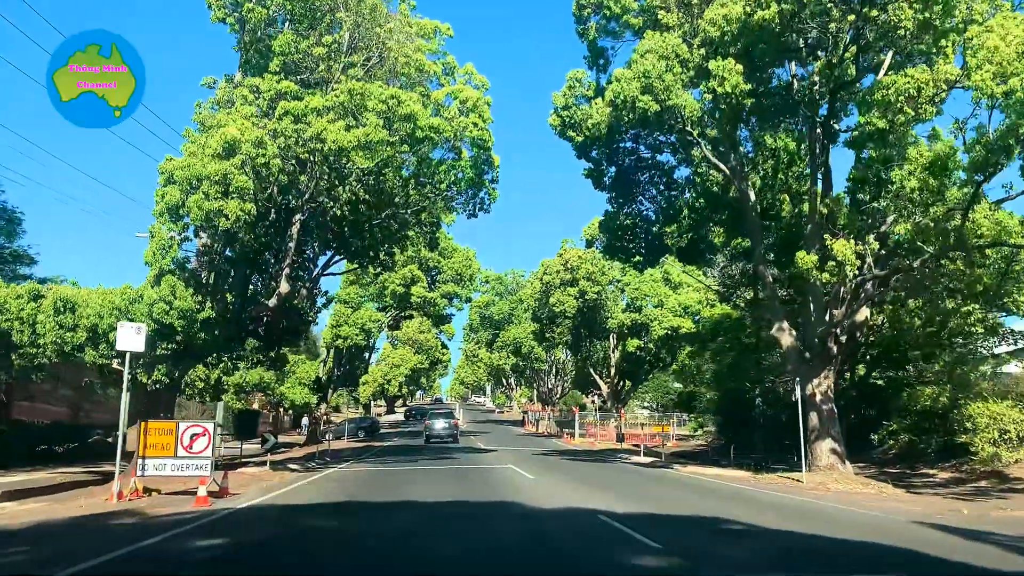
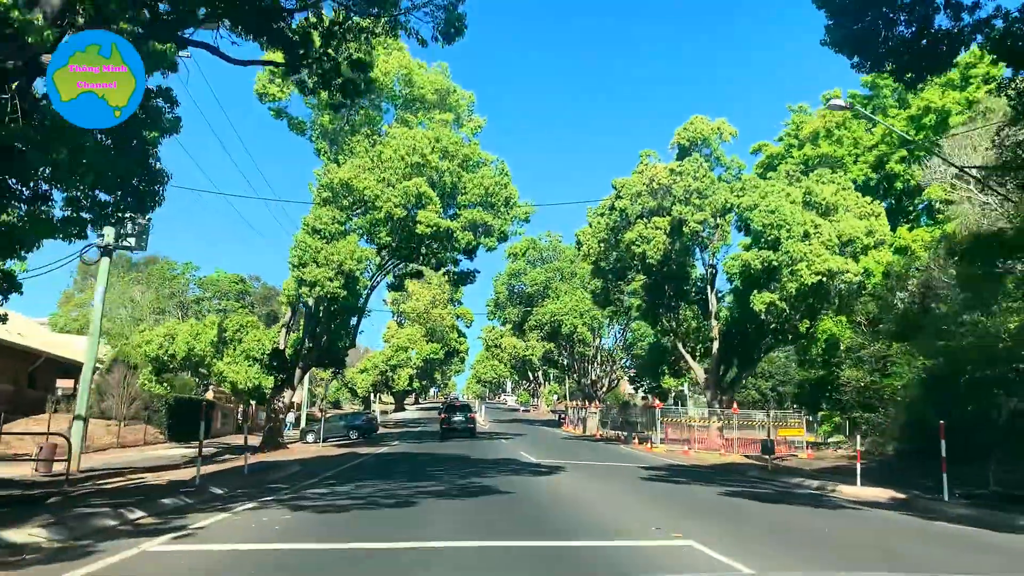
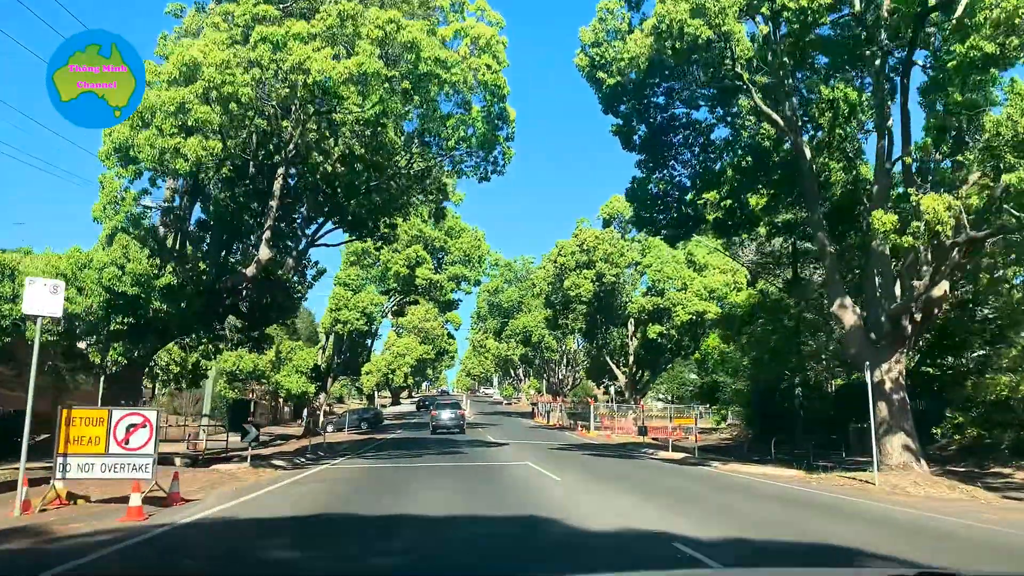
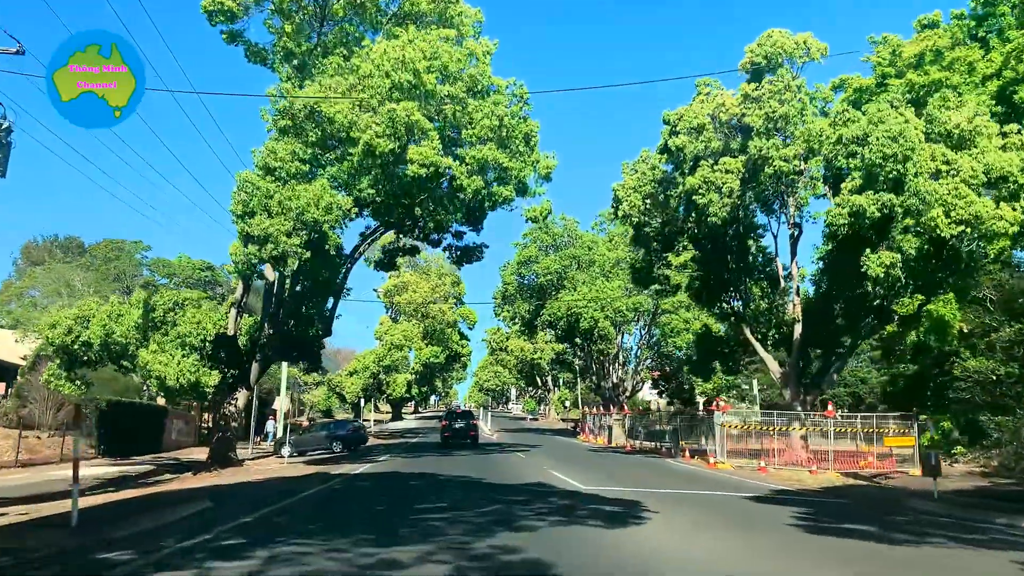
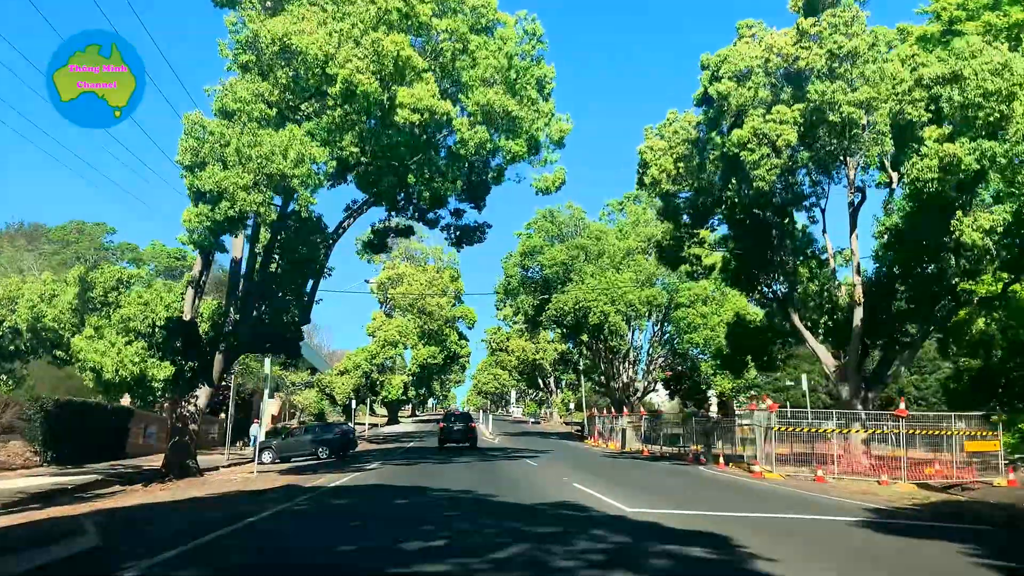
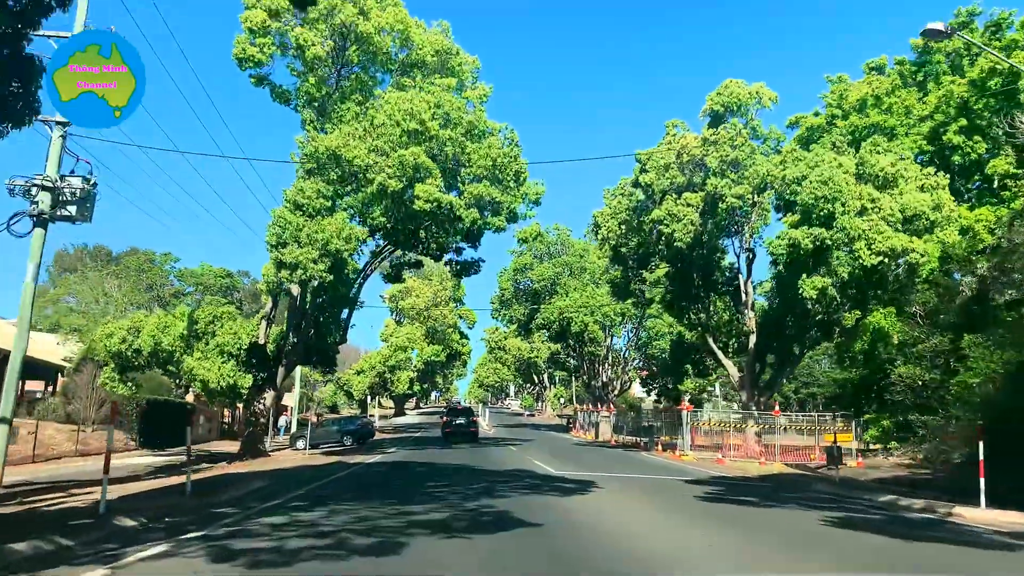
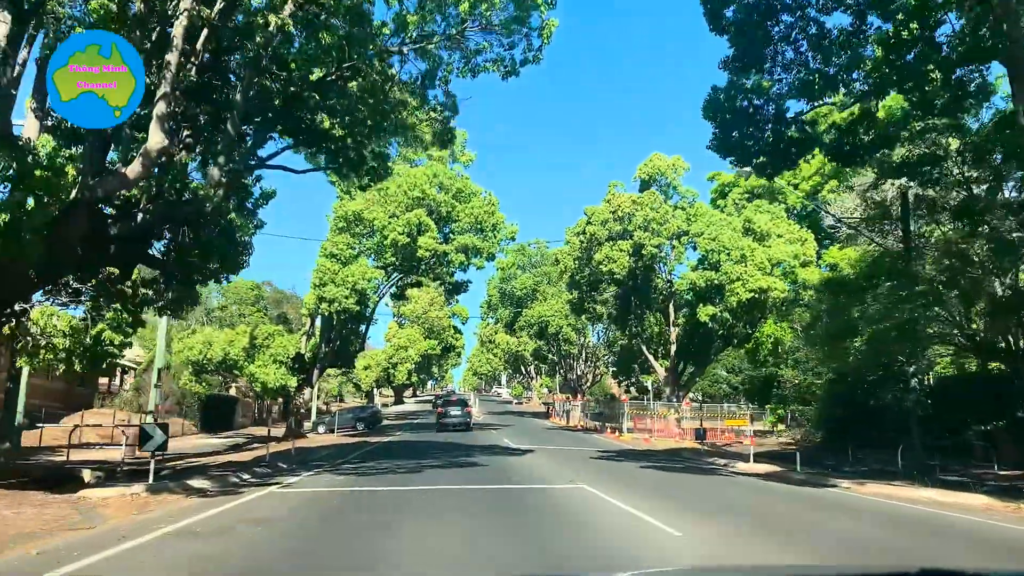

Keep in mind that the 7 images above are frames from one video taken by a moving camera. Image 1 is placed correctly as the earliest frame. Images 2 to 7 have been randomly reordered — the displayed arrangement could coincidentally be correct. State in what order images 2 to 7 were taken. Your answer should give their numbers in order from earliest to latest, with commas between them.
3, 7, 2, 6, 4, 5
